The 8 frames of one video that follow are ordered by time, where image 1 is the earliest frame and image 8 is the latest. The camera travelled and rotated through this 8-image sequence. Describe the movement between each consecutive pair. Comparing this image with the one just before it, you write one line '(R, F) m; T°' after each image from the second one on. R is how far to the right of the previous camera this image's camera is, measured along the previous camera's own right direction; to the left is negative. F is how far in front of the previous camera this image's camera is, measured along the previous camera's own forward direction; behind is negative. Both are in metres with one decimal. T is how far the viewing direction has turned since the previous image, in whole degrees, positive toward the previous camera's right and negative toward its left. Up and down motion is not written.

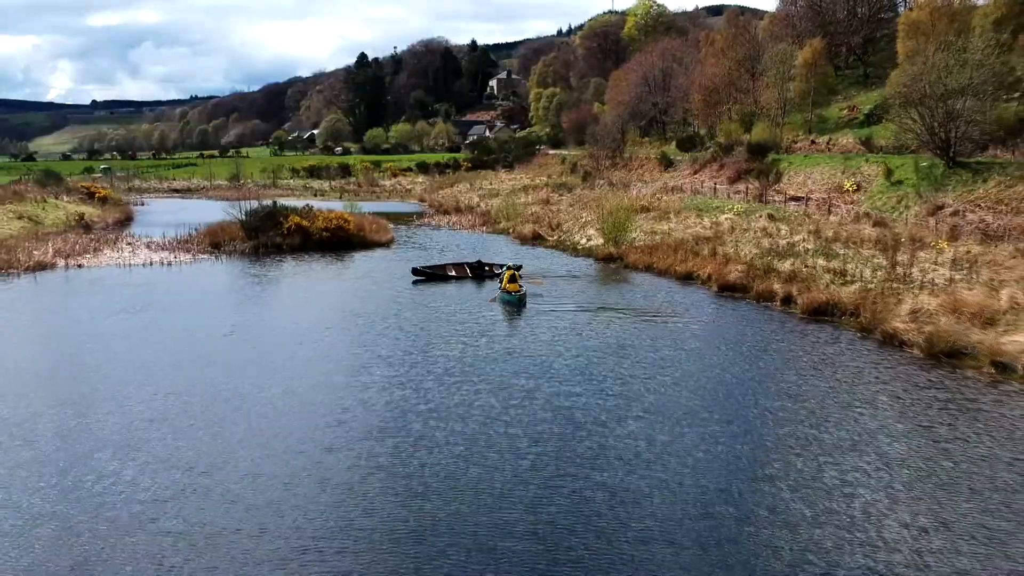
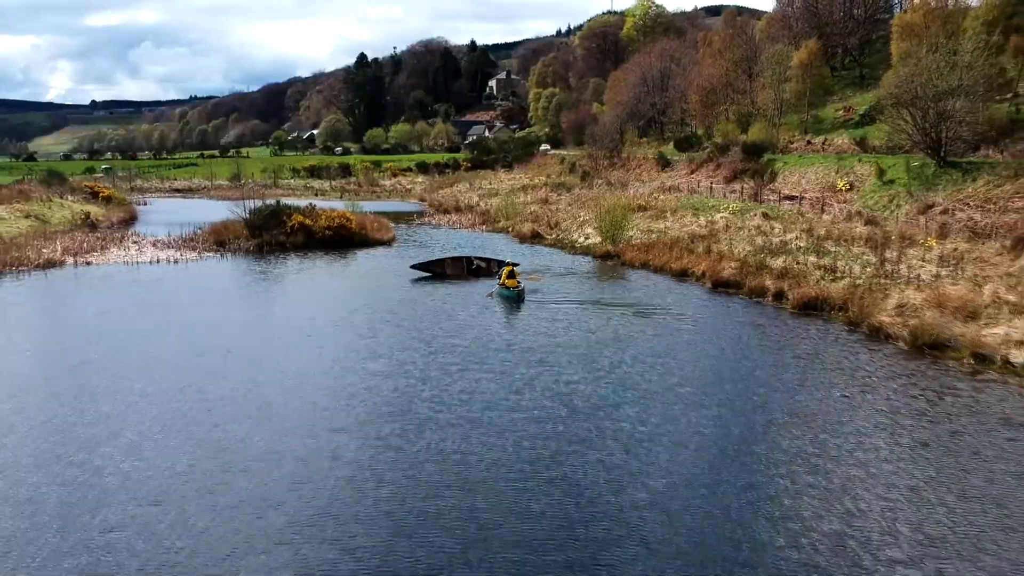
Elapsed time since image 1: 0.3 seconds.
(0.0, -0.7) m; 0°
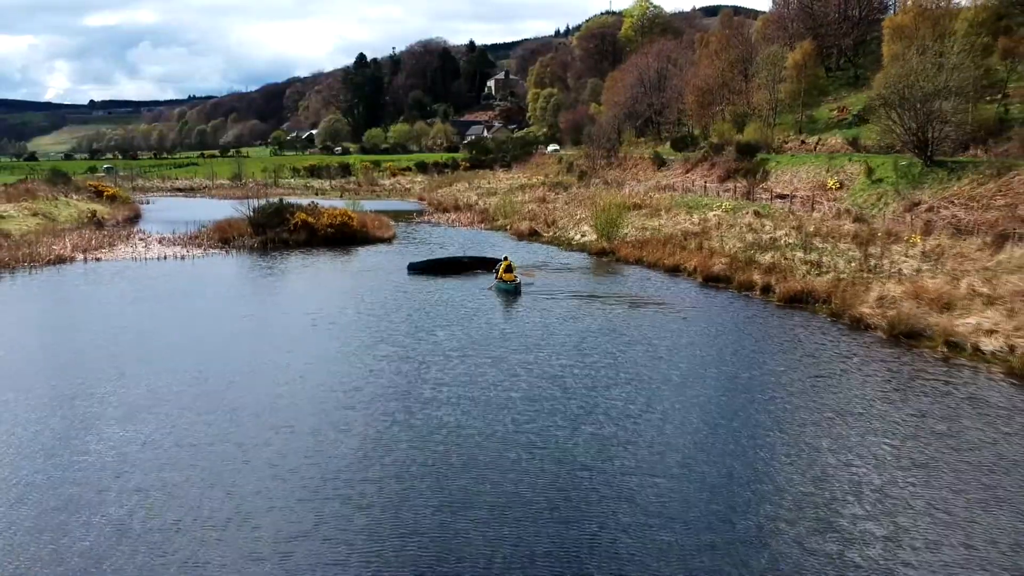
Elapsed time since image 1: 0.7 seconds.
(0.0, -0.9) m; 0°
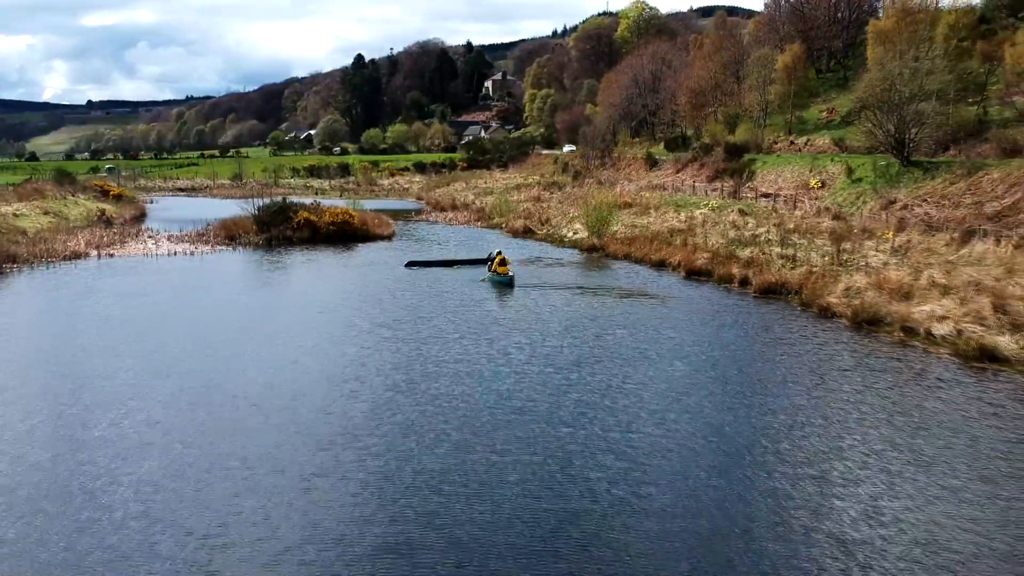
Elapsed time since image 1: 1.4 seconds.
(+0.2, -1.6) m; 0°
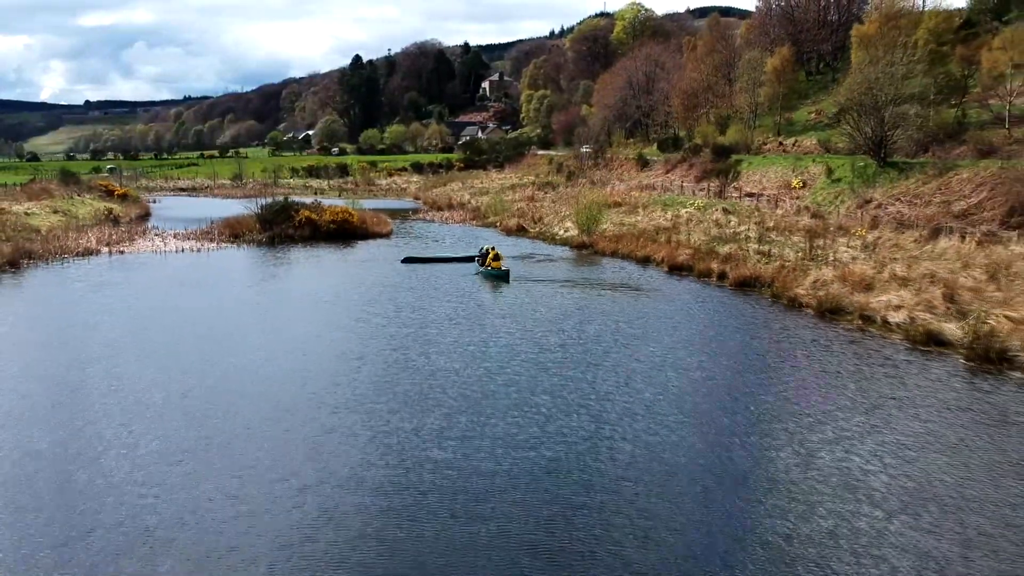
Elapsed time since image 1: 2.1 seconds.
(+0.2, -1.6) m; 0°
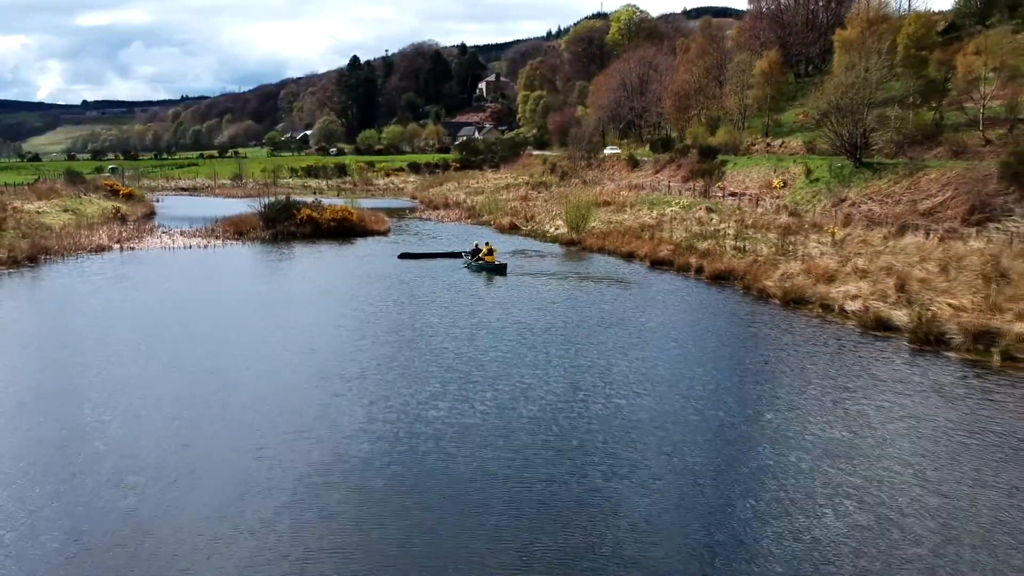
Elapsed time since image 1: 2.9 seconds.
(+0.3, -1.9) m; 0°
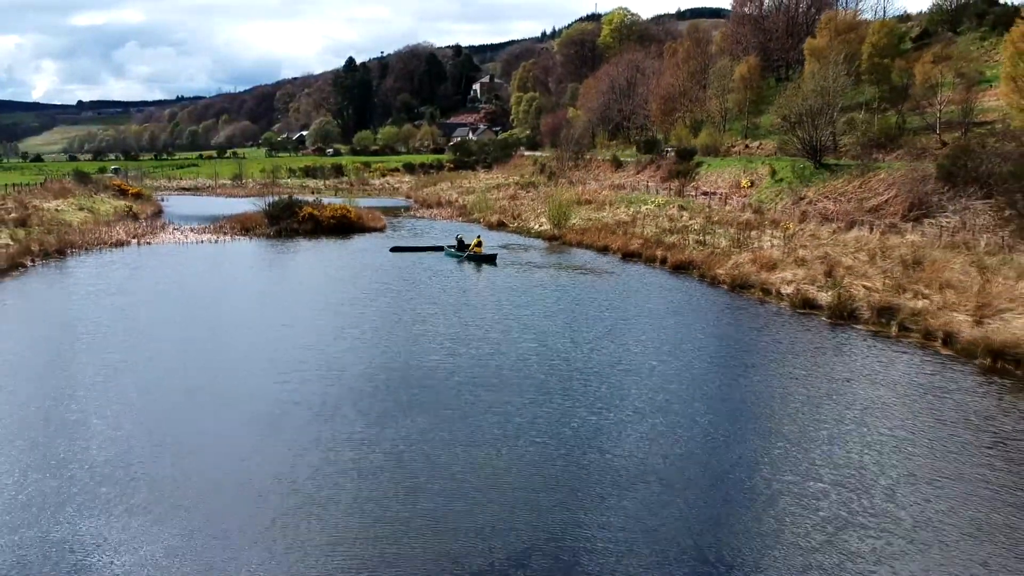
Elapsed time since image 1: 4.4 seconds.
(+0.5, -3.4) m; 0°
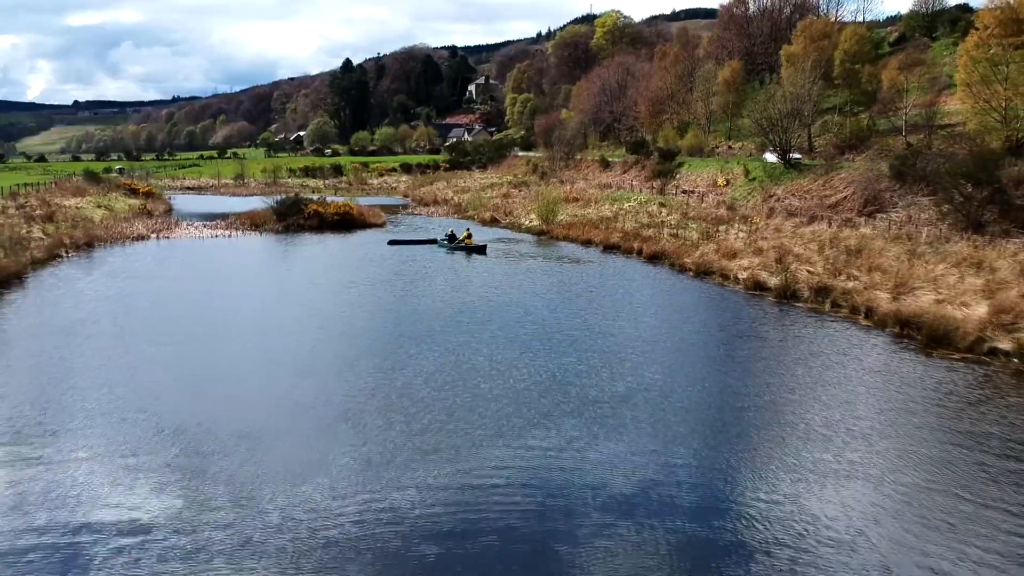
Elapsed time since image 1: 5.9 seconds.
(+0.3, -3.4) m; 0°
